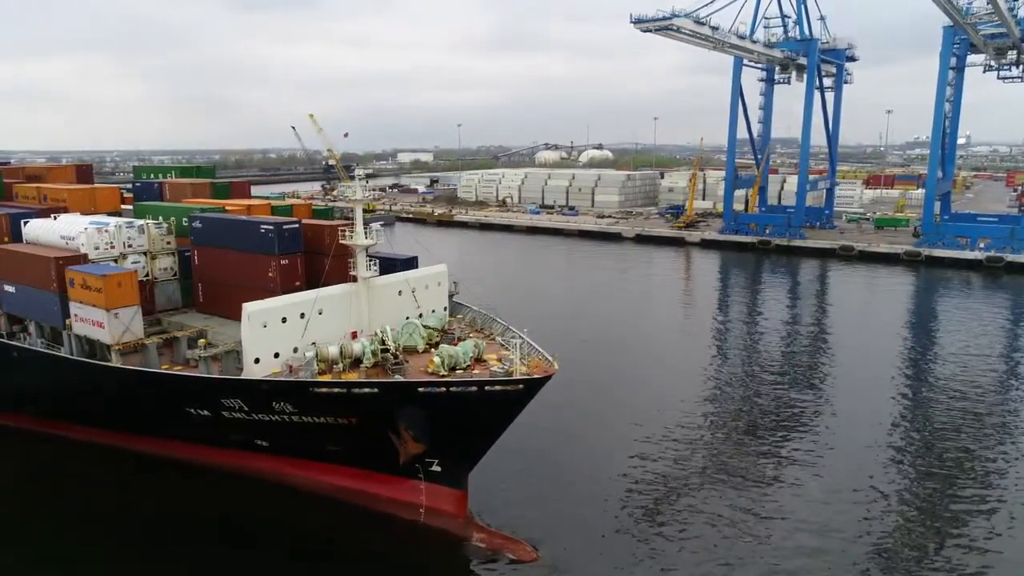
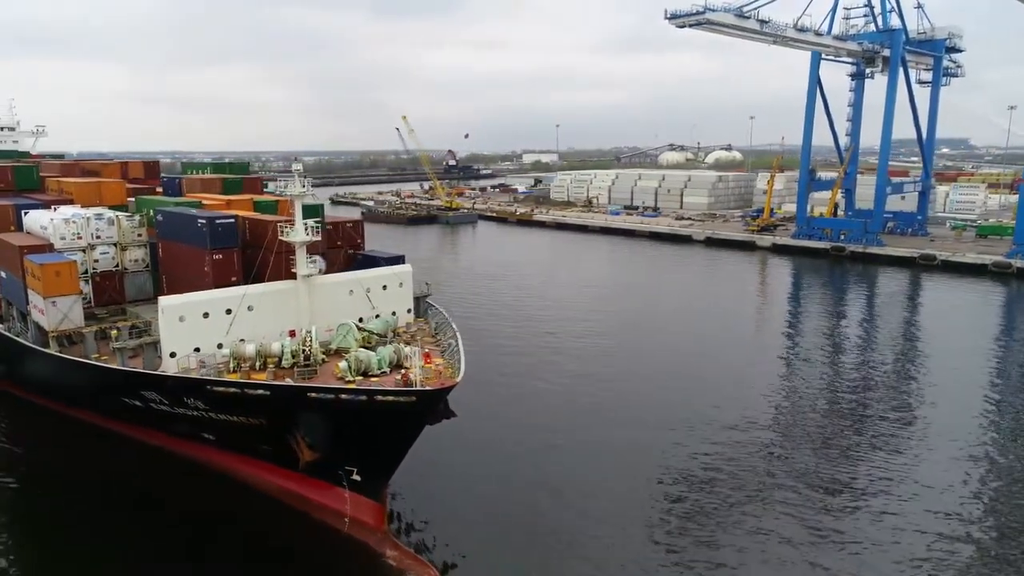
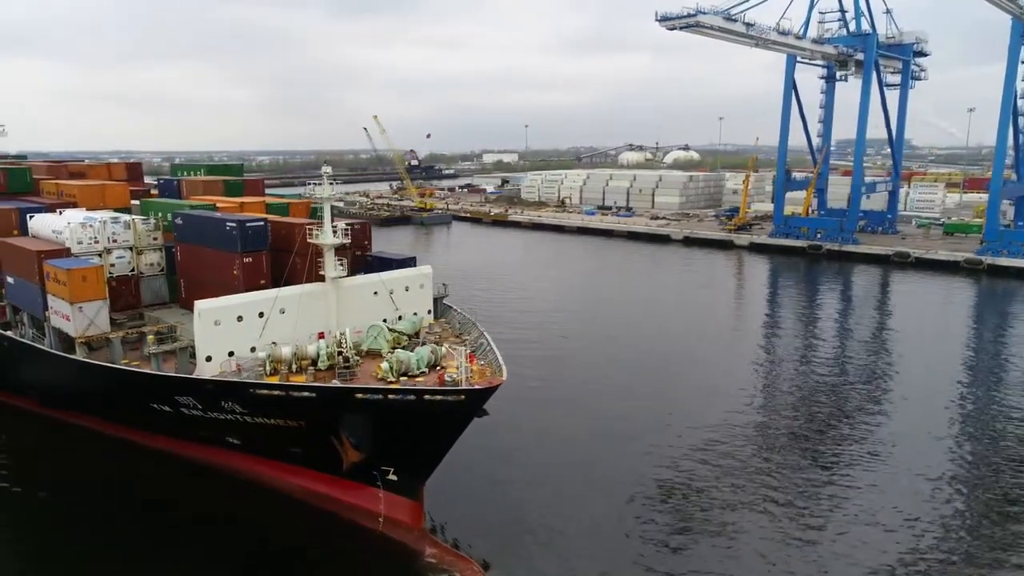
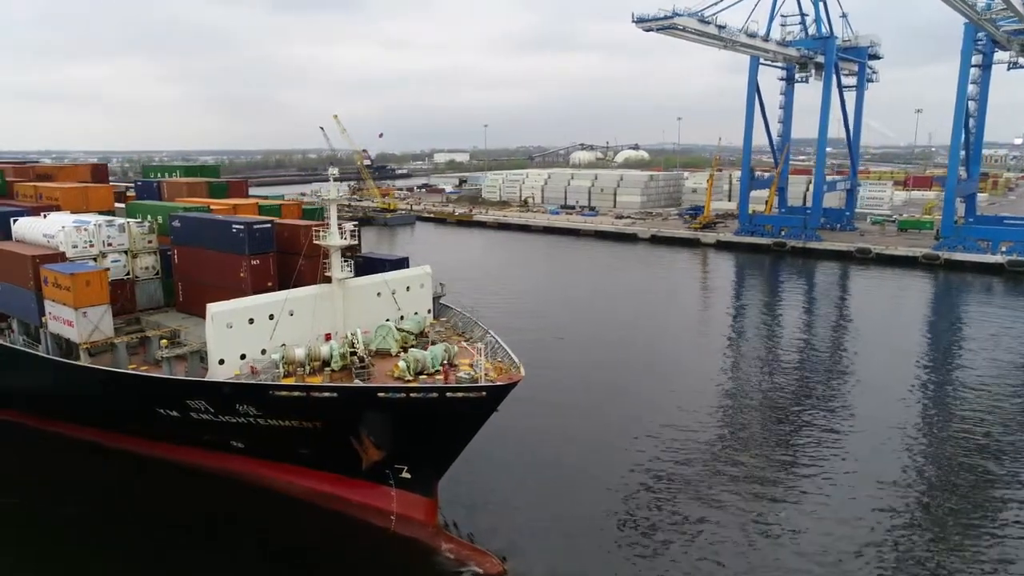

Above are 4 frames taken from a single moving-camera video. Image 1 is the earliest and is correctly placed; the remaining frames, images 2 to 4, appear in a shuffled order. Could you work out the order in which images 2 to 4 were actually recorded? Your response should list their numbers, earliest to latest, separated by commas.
4, 3, 2
